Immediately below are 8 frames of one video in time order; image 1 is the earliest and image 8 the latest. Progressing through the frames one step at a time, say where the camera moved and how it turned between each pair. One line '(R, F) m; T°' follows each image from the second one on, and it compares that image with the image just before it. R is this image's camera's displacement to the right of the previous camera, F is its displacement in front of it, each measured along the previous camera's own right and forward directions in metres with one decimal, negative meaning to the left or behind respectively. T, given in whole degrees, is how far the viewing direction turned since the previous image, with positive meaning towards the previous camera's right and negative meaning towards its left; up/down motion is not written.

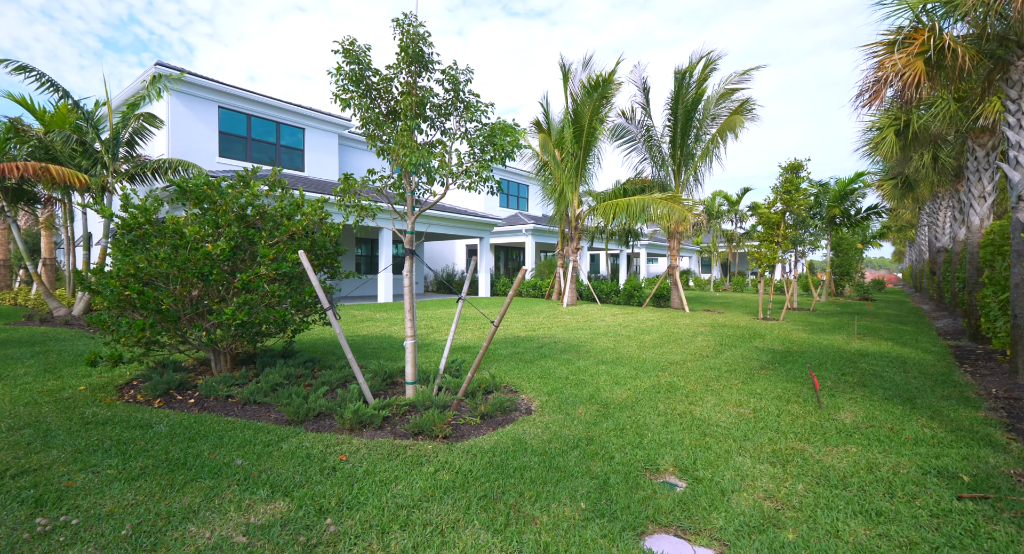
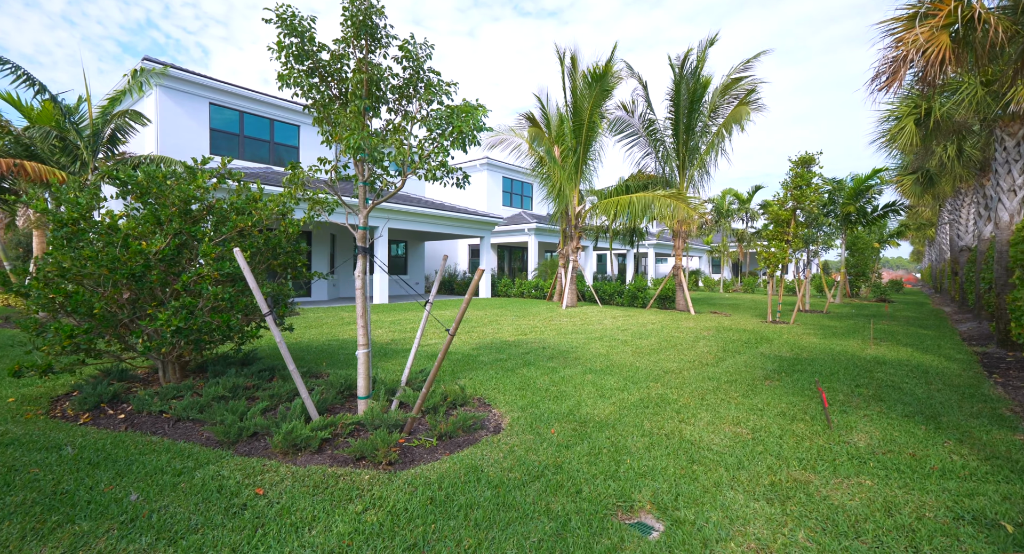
(+0.4, +0.6) m; -1°
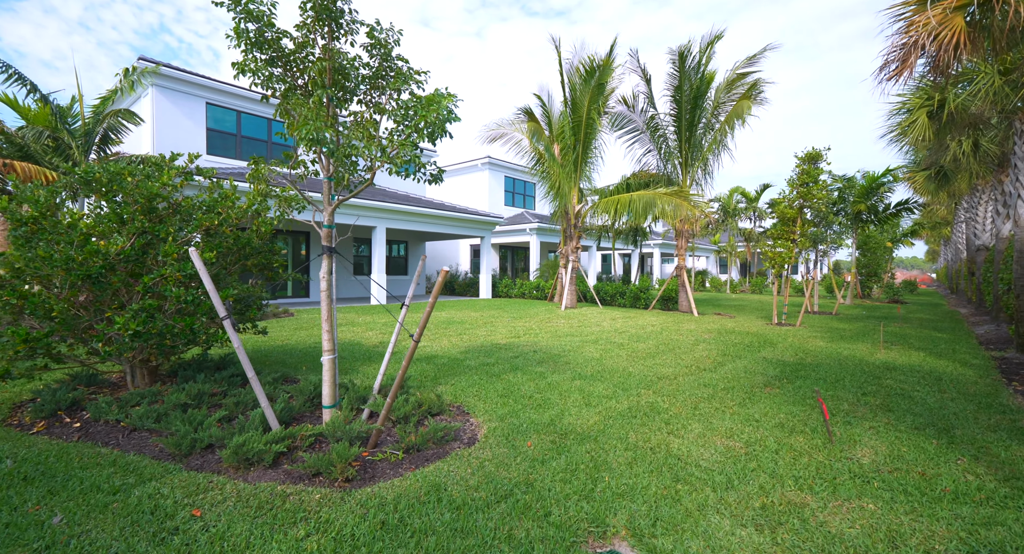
(+0.3, +0.3) m; -1°
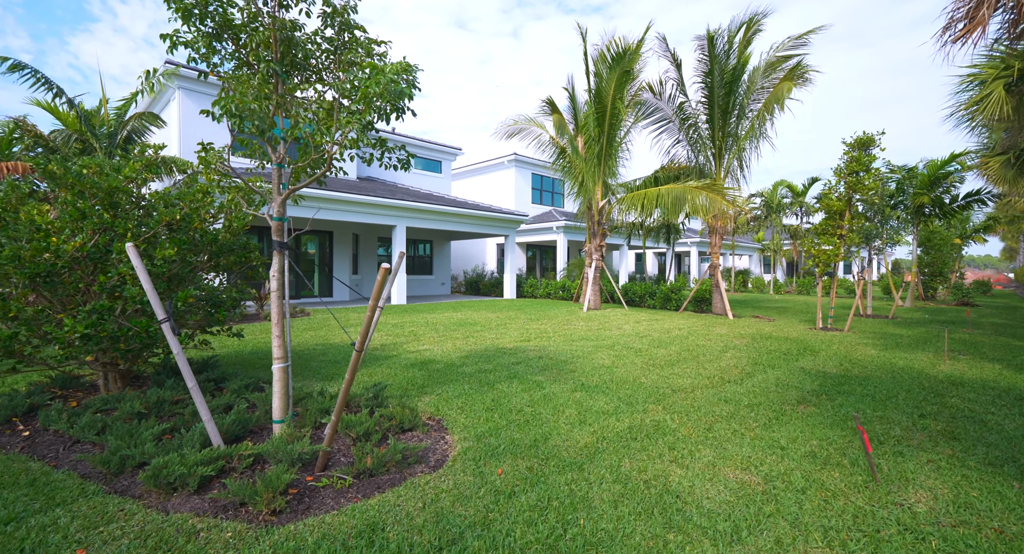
(+0.5, +0.6) m; -5°
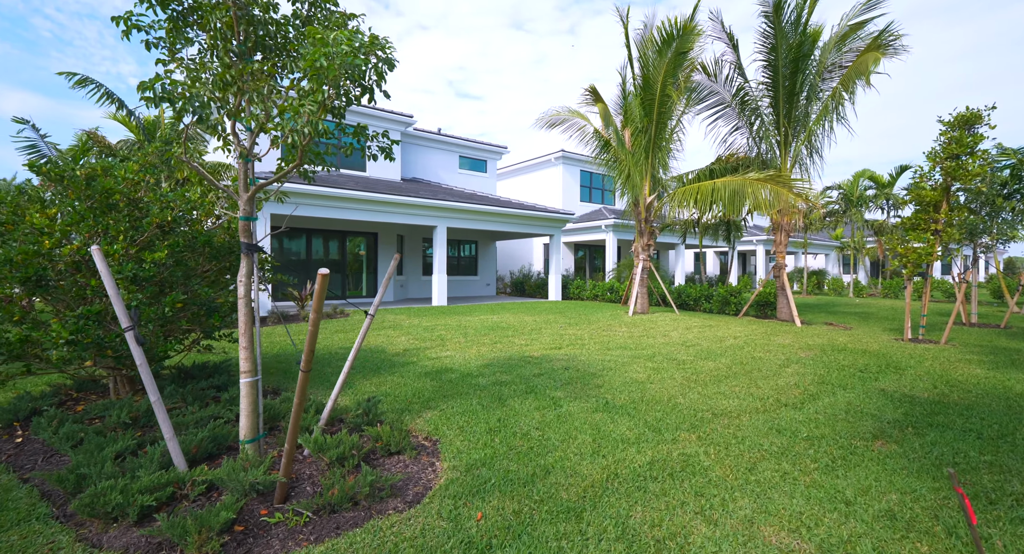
(+0.4, +0.6) m; -7°
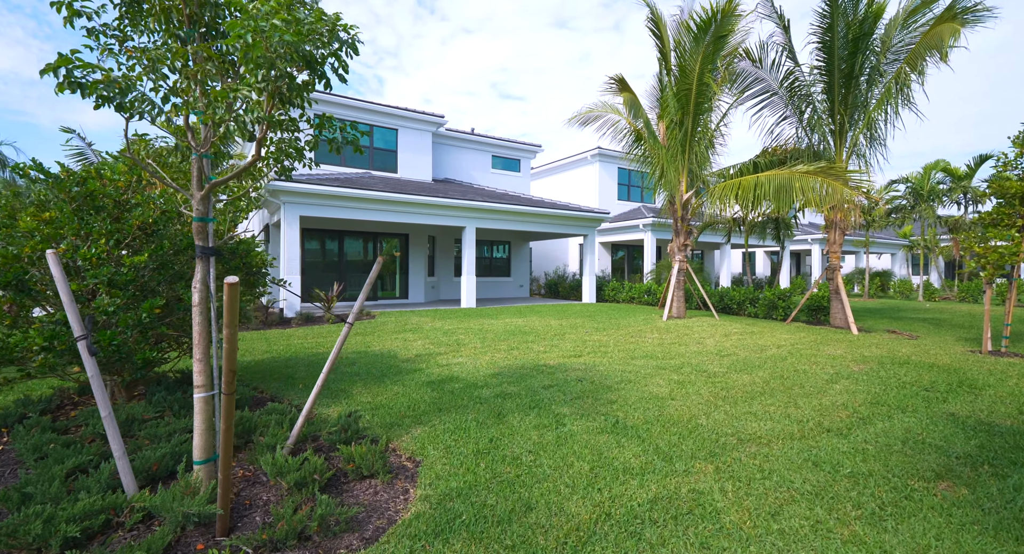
(+0.4, +0.5) m; -5°
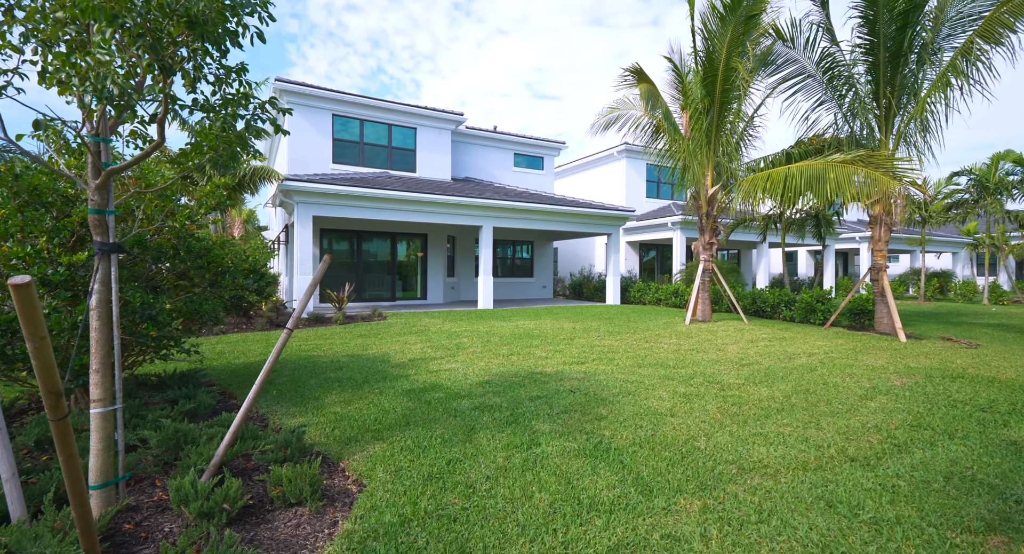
(+0.5, +0.5) m; -4°
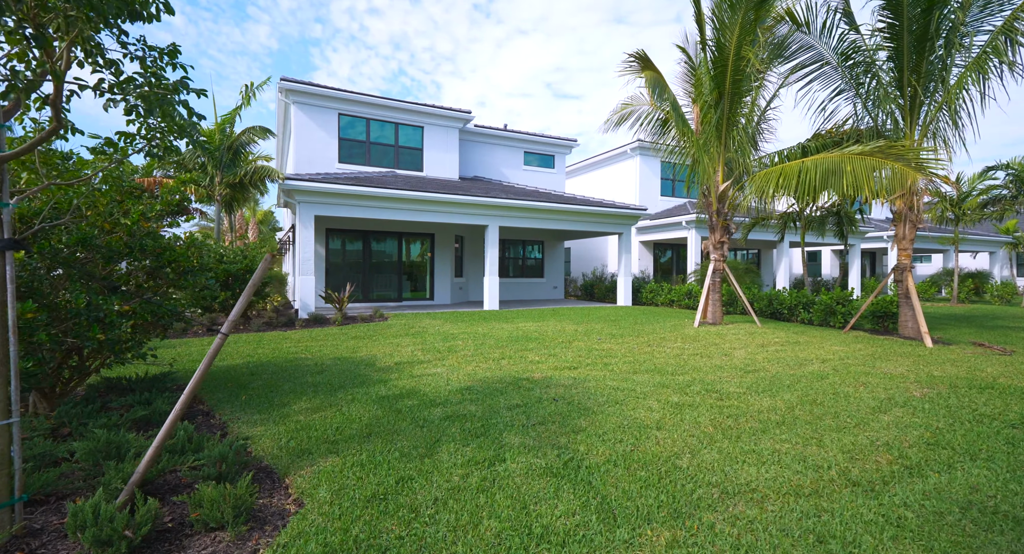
(+0.4, +0.3) m; -2°
